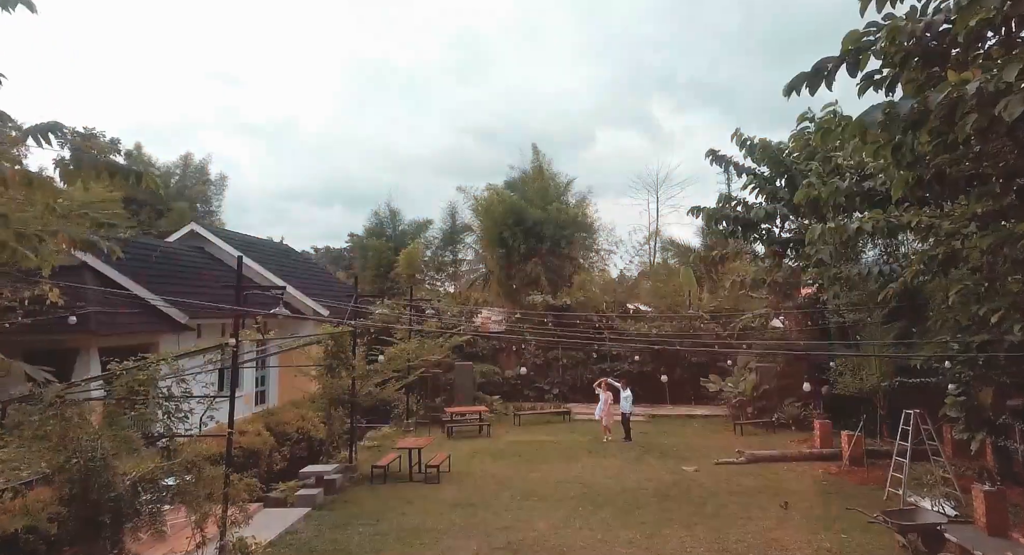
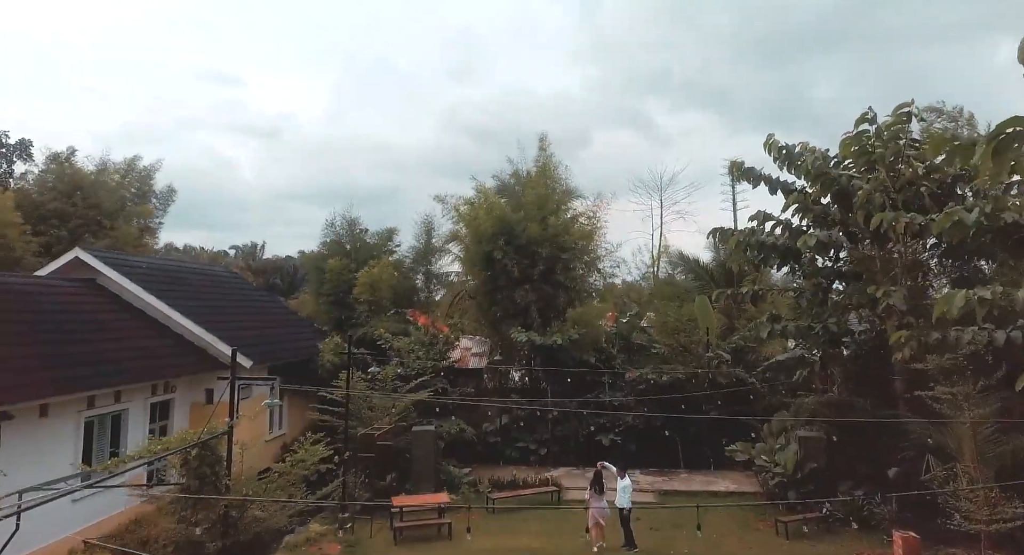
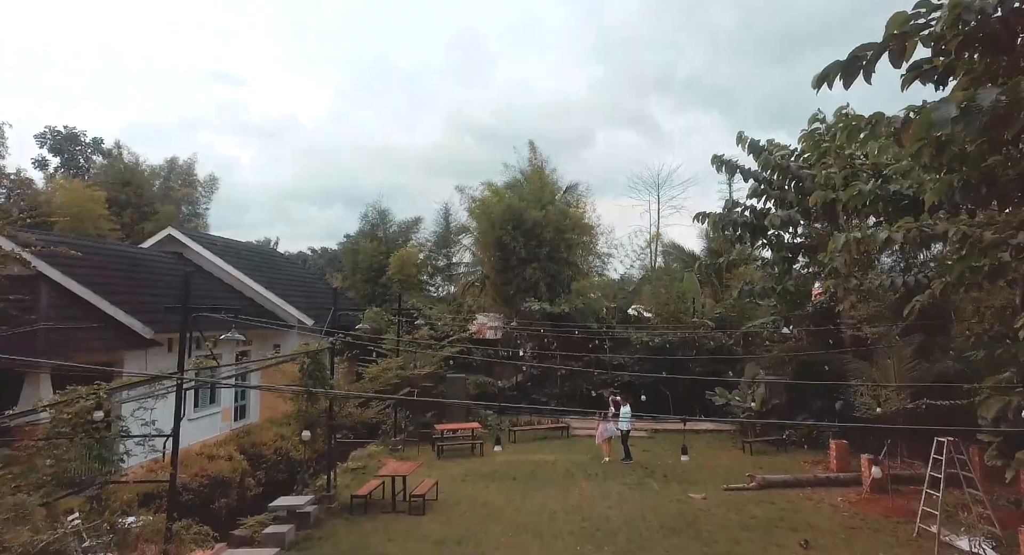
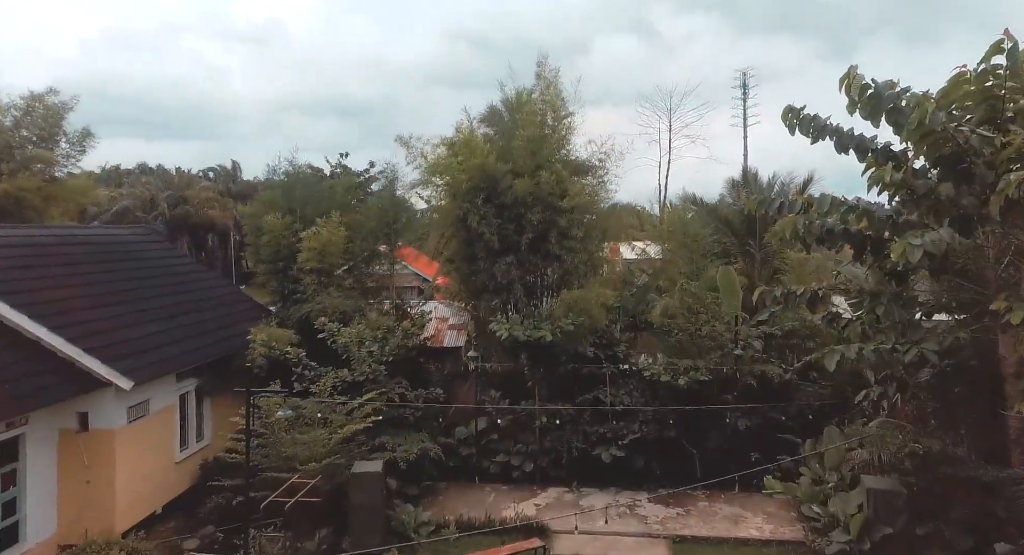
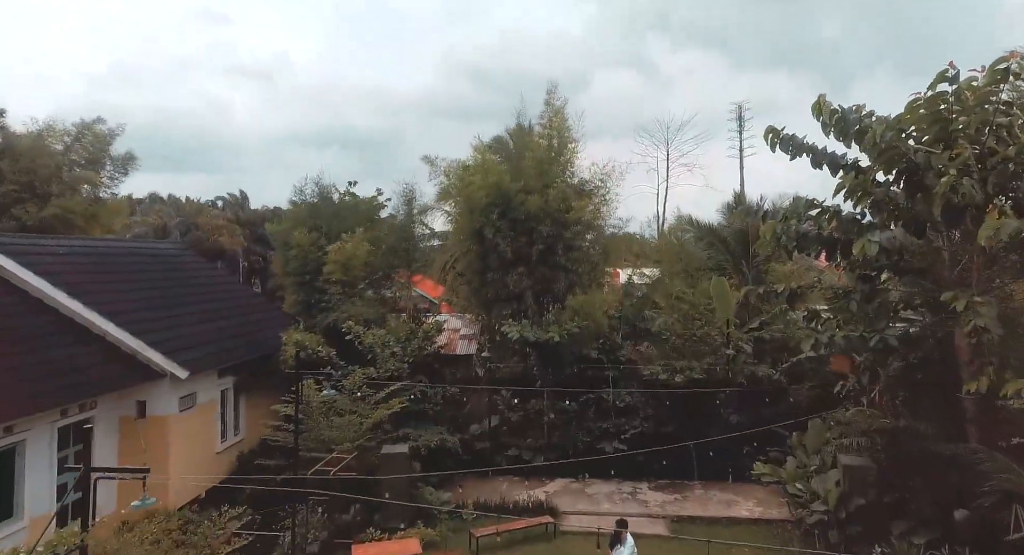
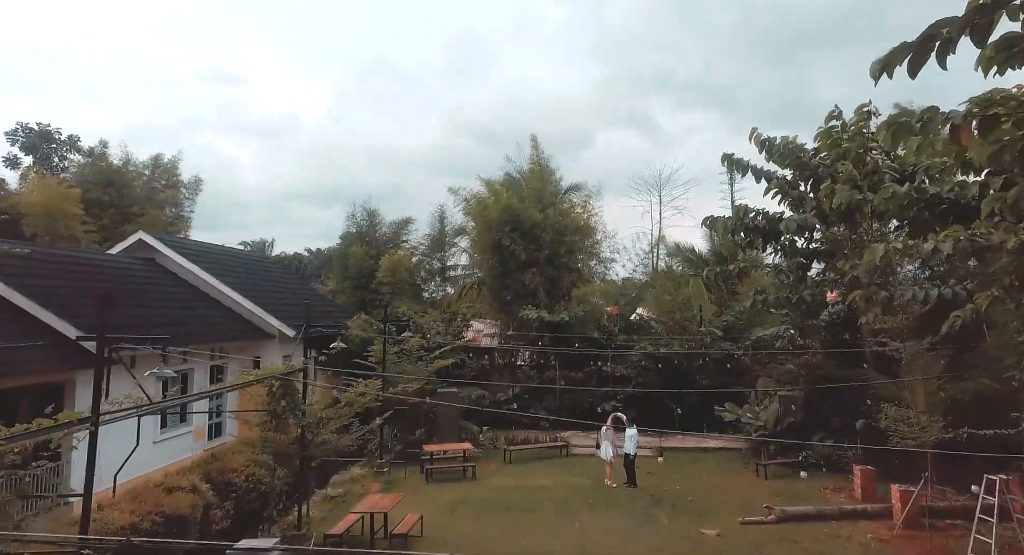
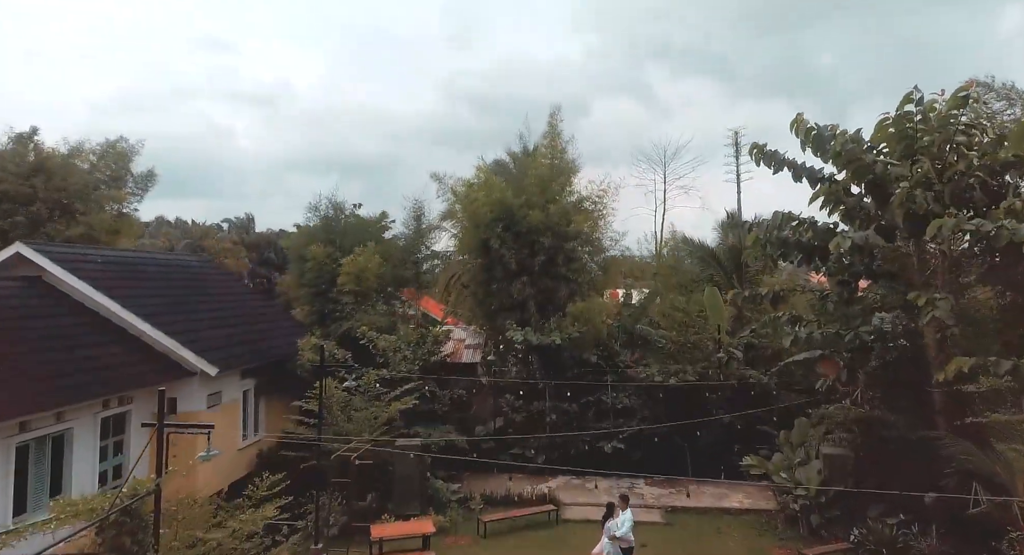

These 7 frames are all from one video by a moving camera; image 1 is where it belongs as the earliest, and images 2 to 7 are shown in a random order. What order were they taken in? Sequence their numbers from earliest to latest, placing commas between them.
3, 6, 2, 7, 5, 4
